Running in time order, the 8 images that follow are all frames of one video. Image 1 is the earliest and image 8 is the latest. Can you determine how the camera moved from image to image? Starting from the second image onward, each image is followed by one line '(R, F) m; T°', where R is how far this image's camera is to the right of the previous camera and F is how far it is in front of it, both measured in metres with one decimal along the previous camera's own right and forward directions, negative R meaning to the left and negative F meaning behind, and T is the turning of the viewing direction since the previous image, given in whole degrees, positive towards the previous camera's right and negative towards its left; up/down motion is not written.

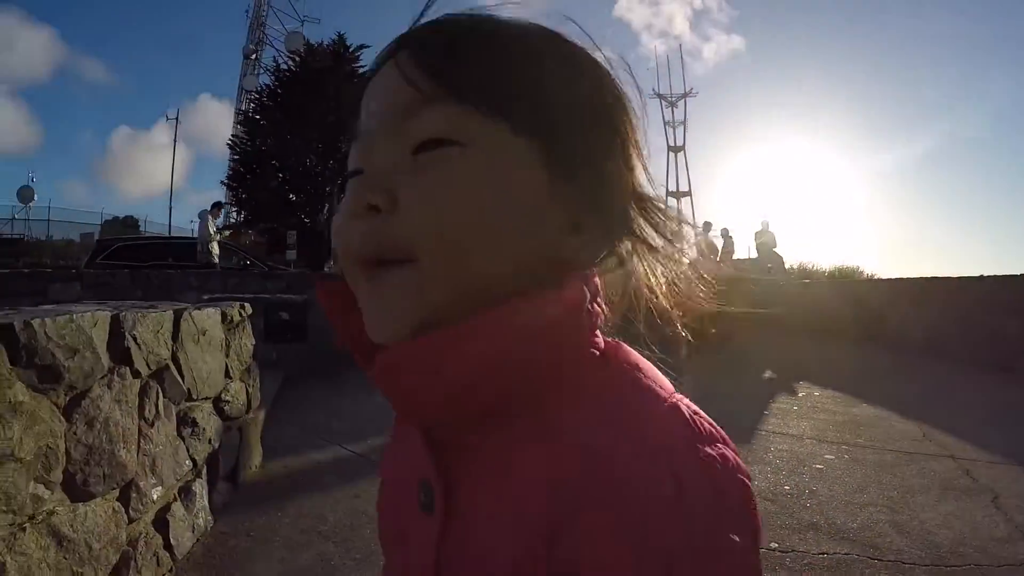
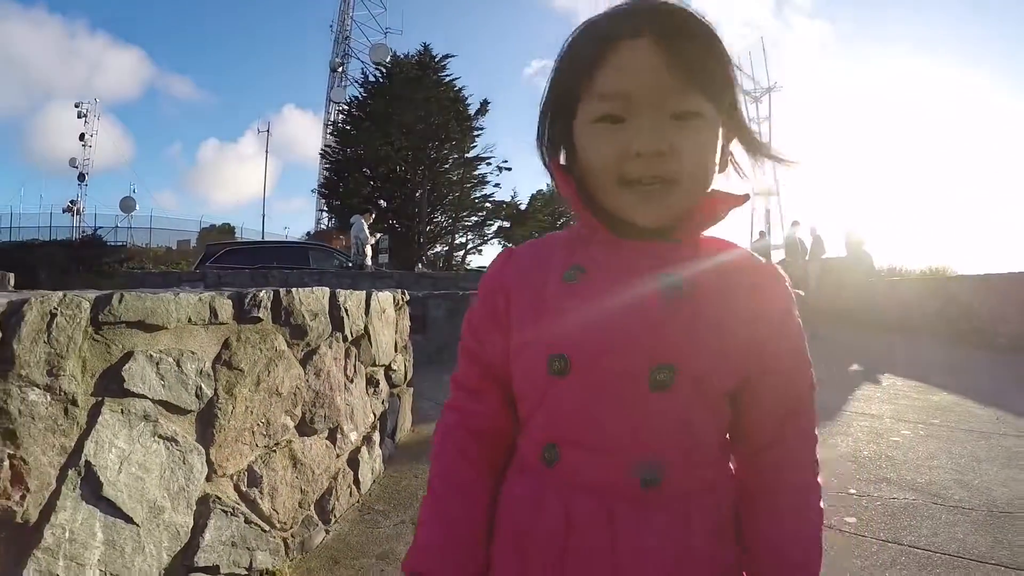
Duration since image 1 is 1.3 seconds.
(-0.2, -0.3) m; -6°
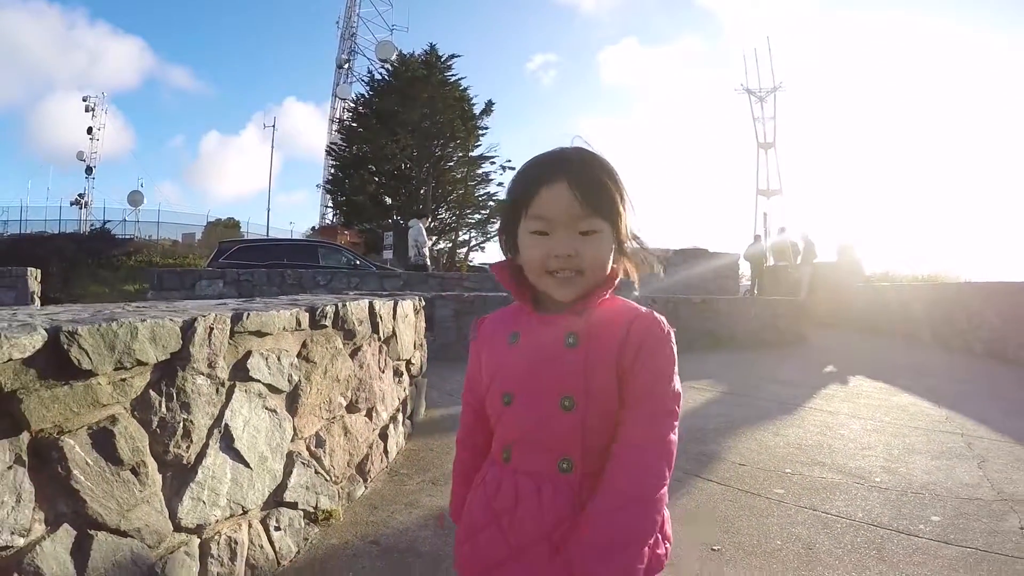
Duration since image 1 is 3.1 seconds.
(0.0, -0.6) m; 0°
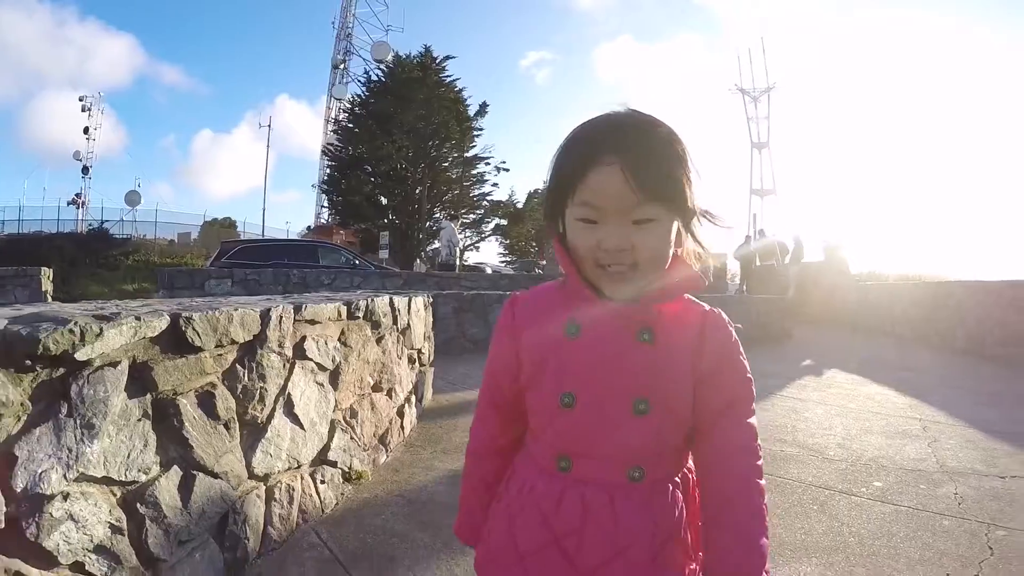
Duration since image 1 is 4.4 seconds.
(0.0, -0.5) m; 0°
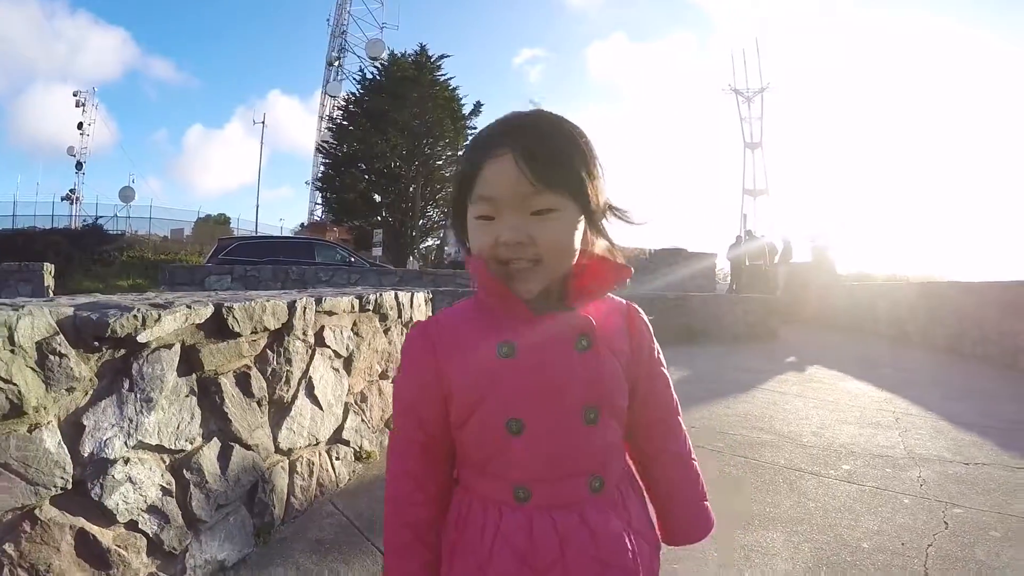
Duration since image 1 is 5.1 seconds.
(0.0, -0.3) m; +1°
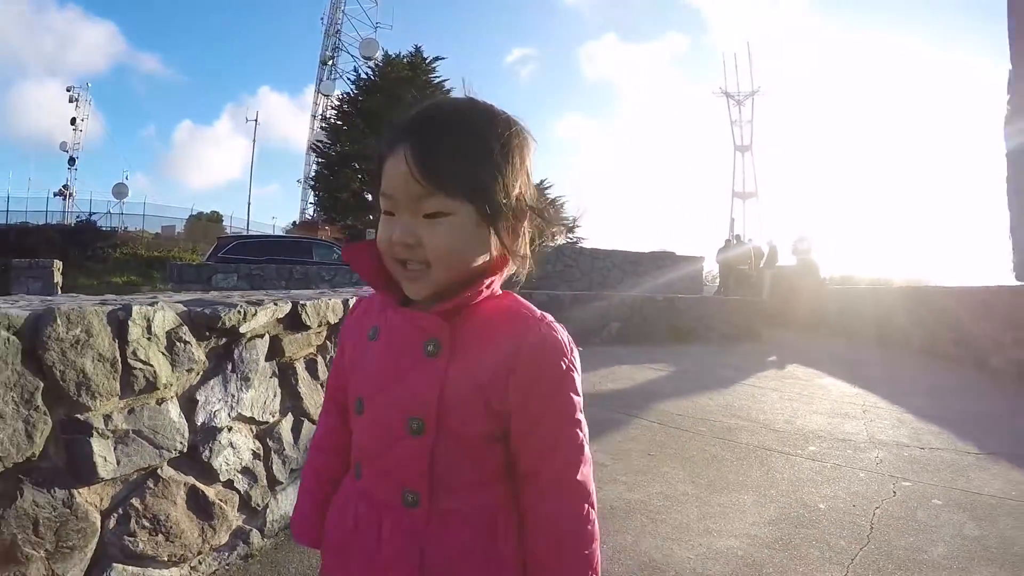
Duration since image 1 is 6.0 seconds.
(-0.1, -0.5) m; +1°
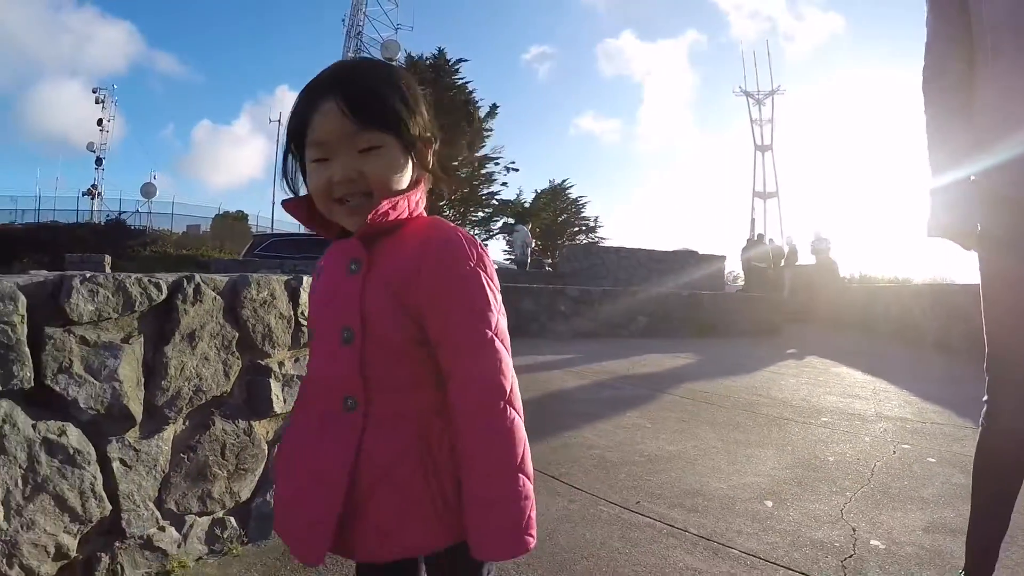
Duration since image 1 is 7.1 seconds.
(-0.2, -0.6) m; -1°
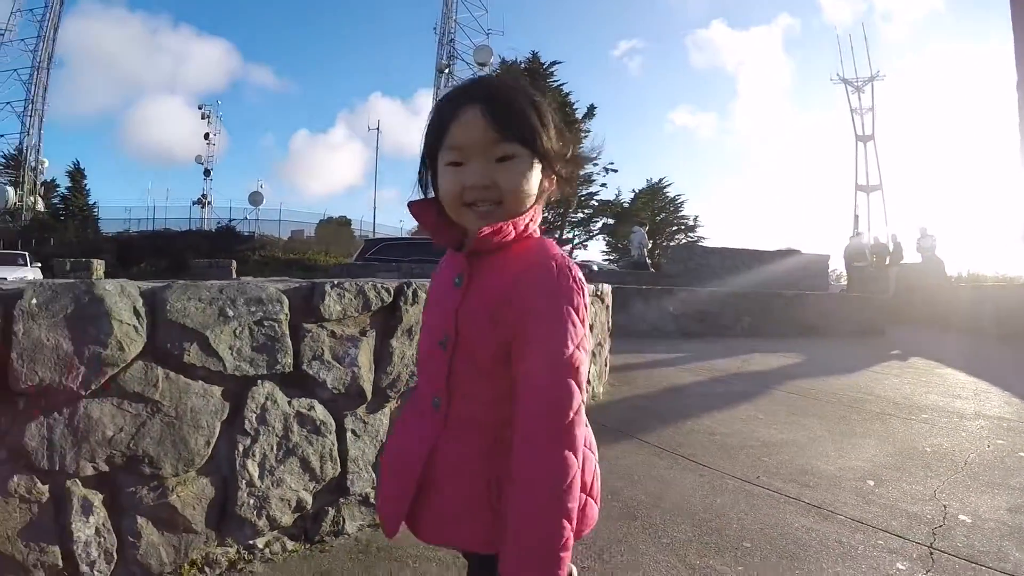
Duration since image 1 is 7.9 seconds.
(-0.2, -0.7) m; -7°
